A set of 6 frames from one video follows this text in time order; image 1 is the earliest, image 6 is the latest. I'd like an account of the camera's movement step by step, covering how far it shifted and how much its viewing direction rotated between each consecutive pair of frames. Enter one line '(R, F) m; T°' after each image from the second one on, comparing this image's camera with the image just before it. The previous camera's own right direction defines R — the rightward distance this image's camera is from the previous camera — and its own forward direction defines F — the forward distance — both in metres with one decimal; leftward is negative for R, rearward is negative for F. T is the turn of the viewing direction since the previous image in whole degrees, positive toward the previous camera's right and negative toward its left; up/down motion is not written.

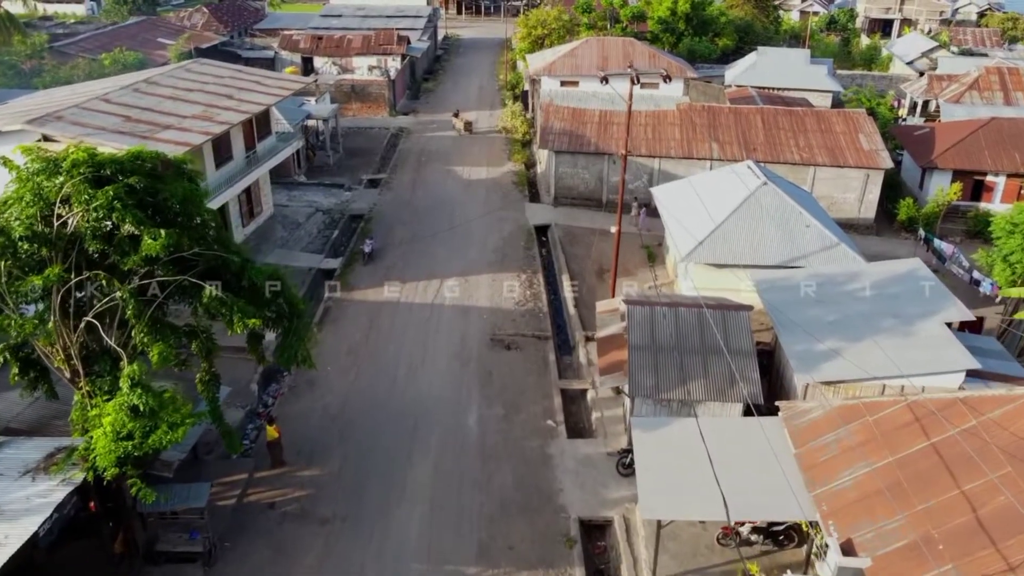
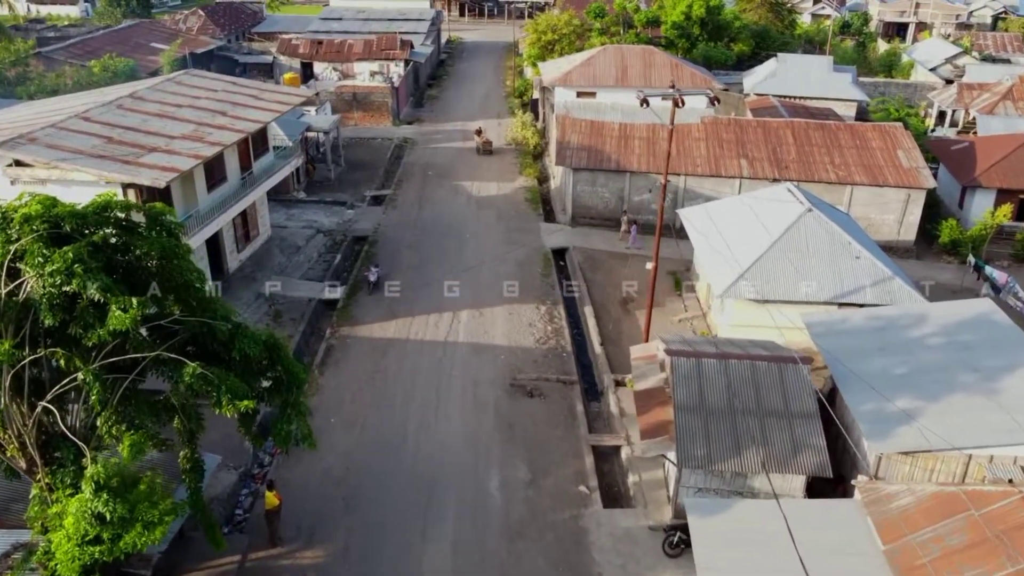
(-0.5, +2.1) m; 0°
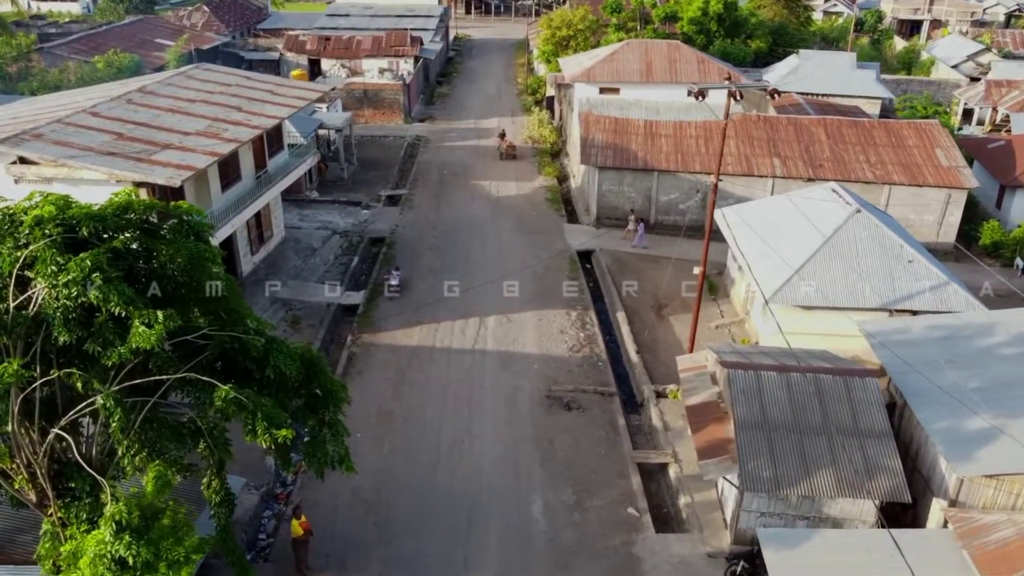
(-0.7, +1.2) m; 0°
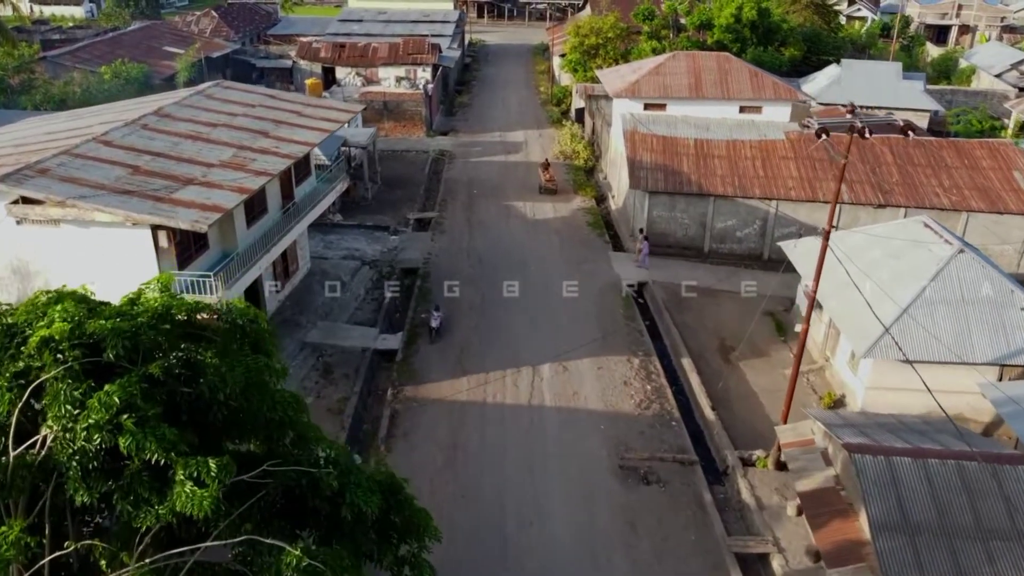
(-1.1, +2.2) m; 0°
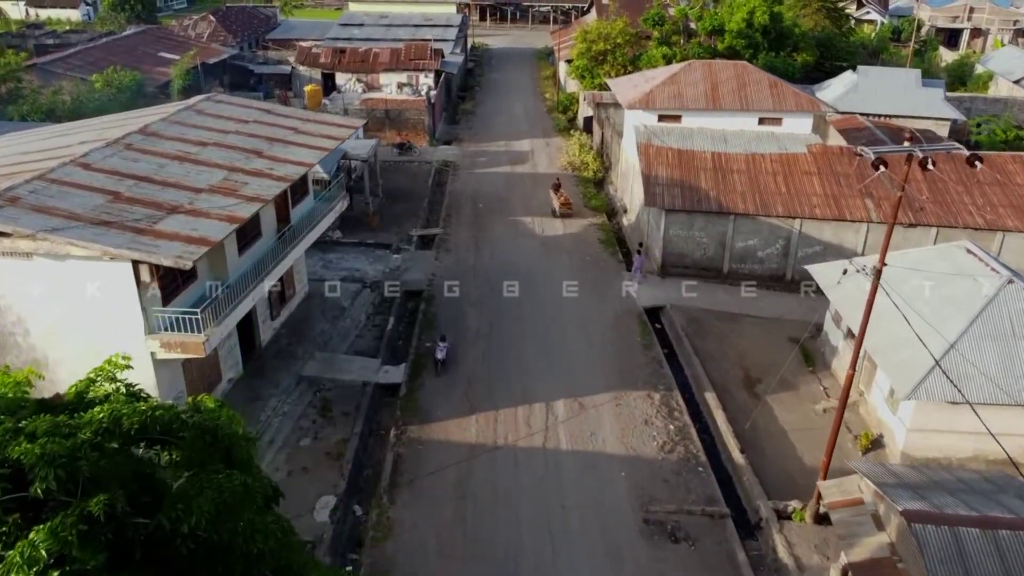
(-0.2, +1.4) m; 0°
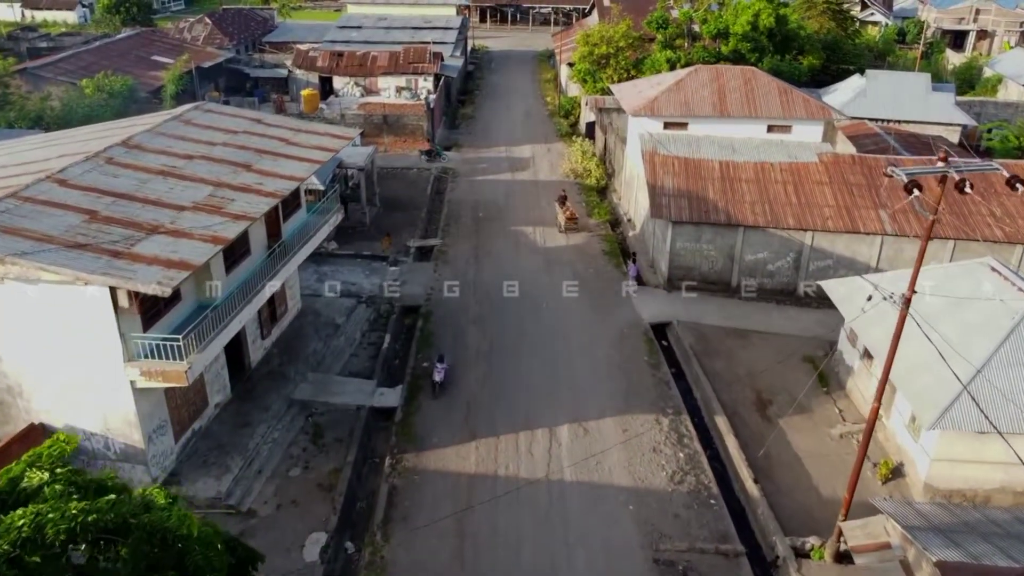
(0.0, +0.9) m; 0°
